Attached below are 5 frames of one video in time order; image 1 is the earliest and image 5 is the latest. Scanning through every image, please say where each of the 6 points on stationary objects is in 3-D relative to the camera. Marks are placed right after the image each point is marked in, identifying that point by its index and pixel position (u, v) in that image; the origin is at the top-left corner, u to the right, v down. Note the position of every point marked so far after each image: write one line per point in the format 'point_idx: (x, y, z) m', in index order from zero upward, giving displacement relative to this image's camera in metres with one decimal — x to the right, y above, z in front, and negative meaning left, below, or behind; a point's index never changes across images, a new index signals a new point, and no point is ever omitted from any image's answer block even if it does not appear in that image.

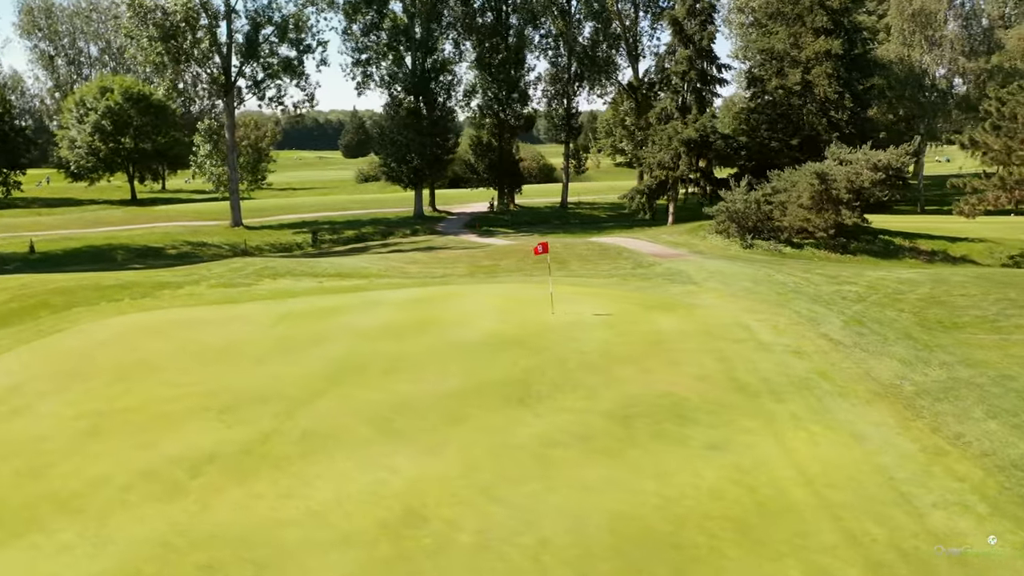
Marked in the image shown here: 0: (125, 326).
0: (-7.6, -0.8, +16.3) m
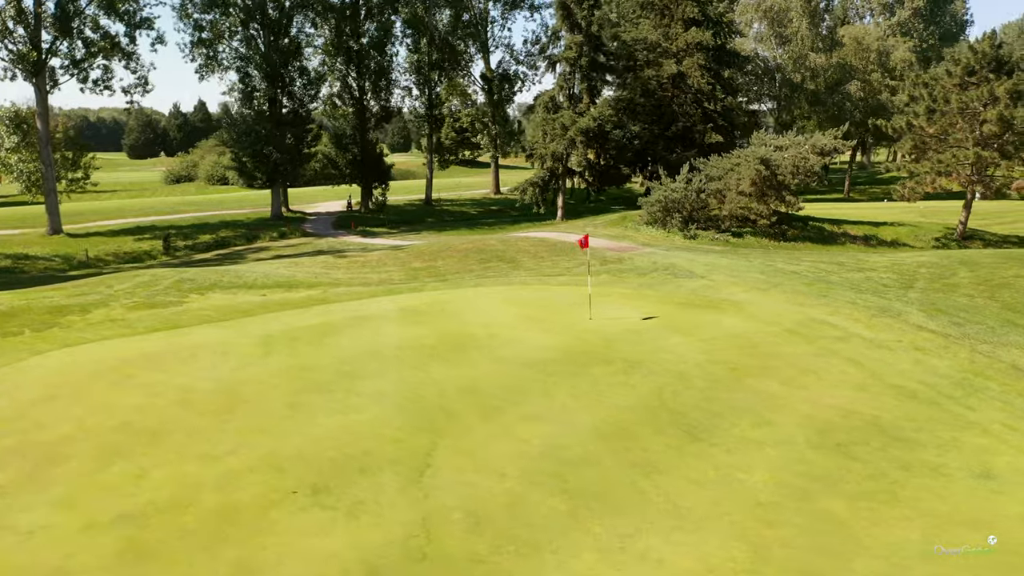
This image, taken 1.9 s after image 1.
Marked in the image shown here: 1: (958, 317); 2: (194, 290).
0: (-6.2, -1.1, +11.4) m
1: (+8.0, -0.5, +14.7) m
2: (-6.8, -0.1, +17.6) m
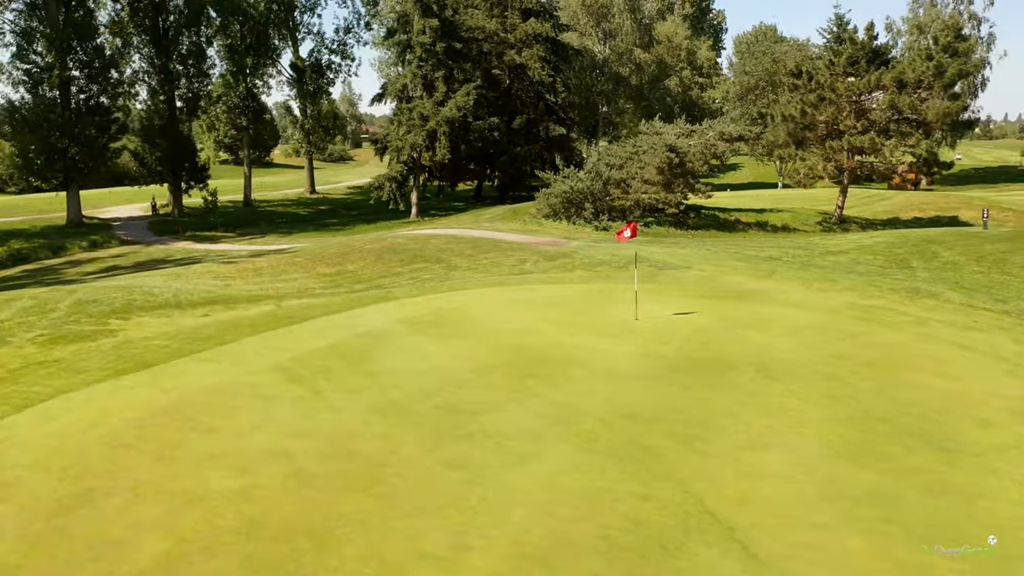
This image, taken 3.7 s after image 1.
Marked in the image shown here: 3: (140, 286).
0: (-4.1, -1.4, +7.5) m
1: (+8.5, -0.1, +14.6) m
2: (-6.5, -0.4, +13.3) m
3: (-7.7, 0.0, +16.9) m
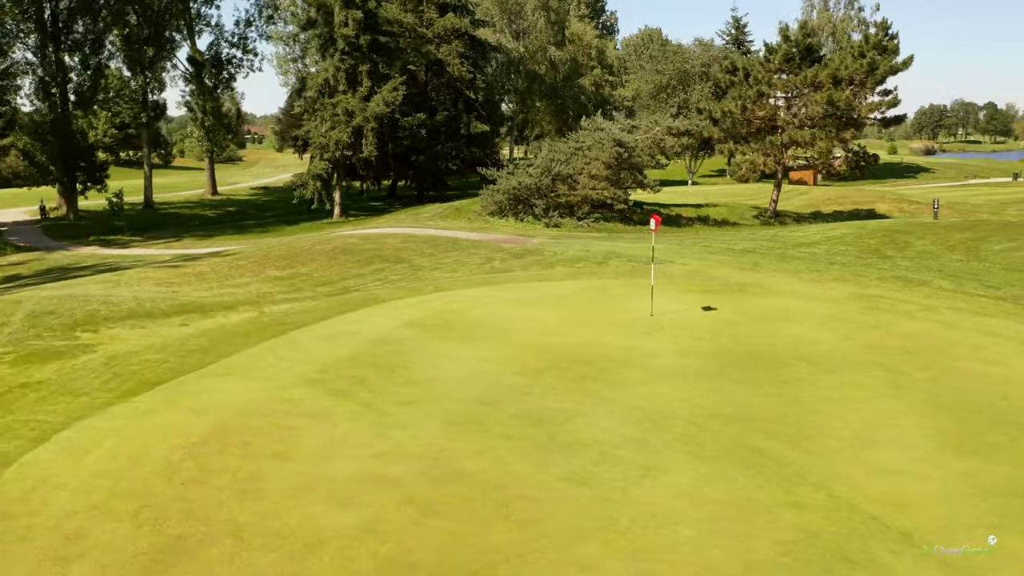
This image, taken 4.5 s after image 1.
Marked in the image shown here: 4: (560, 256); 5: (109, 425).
0: (-3.1, -1.5, +6.2) m
1: (+8.5, +0.1, +14.9) m
2: (-6.2, -0.6, +11.6) m
3: (-7.9, -0.1, +15.1) m
4: (+1.2, +0.8, +19.3) m
5: (-3.7, -1.3, +7.5) m
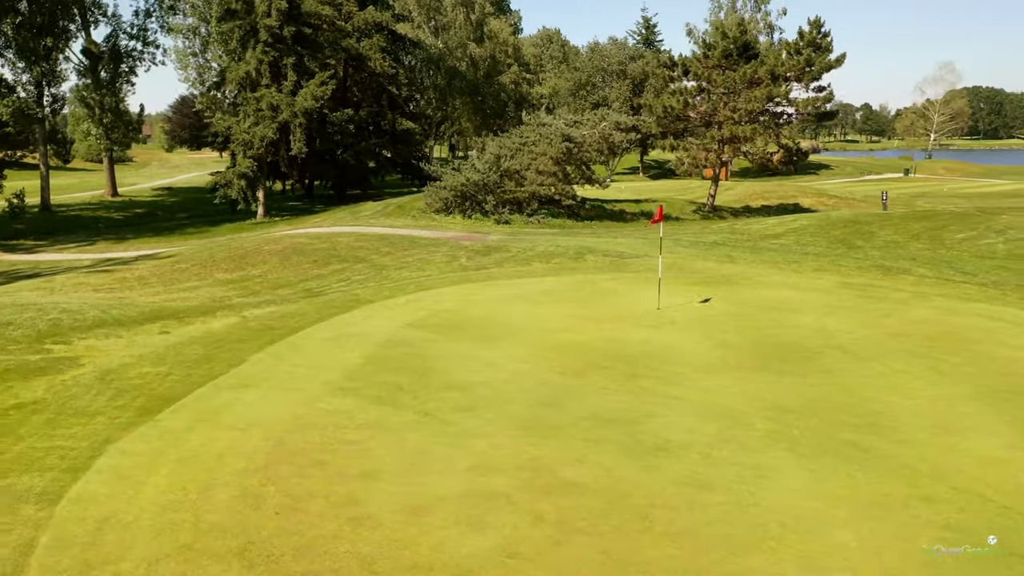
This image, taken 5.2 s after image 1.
0: (-2.1, -1.5, +5.3) m
1: (+8.3, +0.4, +15.4) m
2: (-5.9, -0.6, +10.3) m
3: (-8.0, -0.3, +13.5) m
4: (+0.4, +0.8, +18.8) m
5: (-2.9, -1.3, +6.5) m
